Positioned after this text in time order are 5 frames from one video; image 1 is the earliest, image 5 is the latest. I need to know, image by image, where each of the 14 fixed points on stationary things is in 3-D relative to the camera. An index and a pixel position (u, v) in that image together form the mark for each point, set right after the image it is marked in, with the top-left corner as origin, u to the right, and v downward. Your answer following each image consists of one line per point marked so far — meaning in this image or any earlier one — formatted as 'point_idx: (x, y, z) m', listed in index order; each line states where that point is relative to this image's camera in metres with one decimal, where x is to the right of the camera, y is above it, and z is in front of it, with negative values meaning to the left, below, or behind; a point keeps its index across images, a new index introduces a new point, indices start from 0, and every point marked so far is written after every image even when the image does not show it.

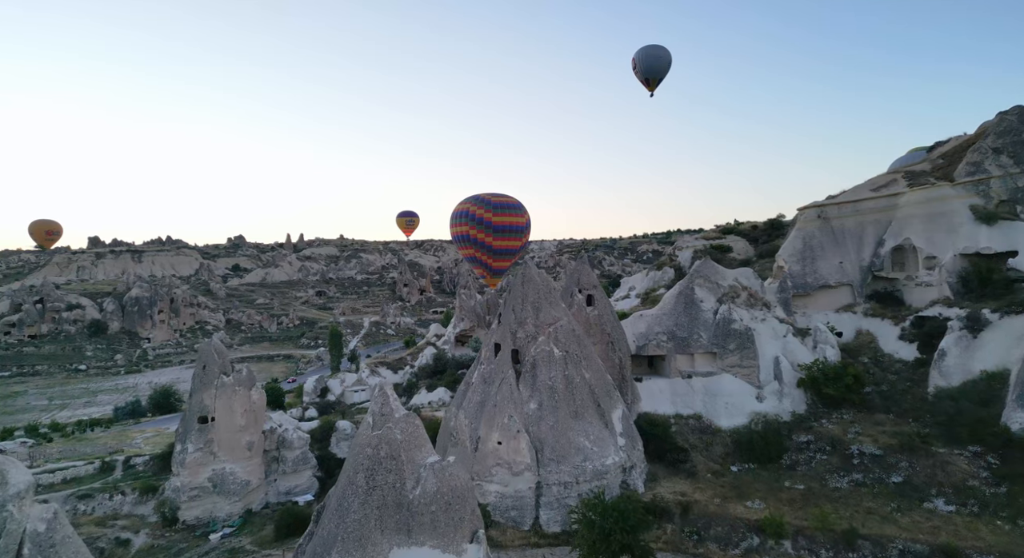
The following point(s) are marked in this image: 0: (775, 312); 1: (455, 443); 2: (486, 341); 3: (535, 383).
0: (+7.0, -0.9, +16.9) m
1: (-1.3, -3.7, +14.3) m
2: (-0.6, -1.5, +15.1) m
3: (+0.5, -2.3, +14.0) m
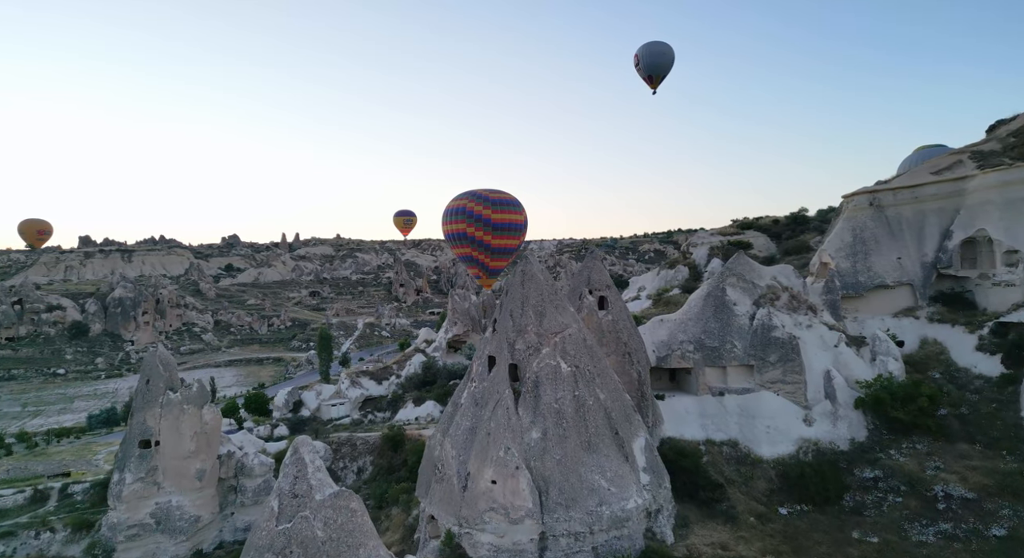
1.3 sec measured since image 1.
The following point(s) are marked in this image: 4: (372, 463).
0: (+6.9, -0.8, +14.2) m
1: (-1.3, -3.7, +11.6) m
2: (-0.7, -1.5, +12.4) m
3: (+0.5, -2.2, +11.3) m
4: (-3.9, -5.1, +17.7) m
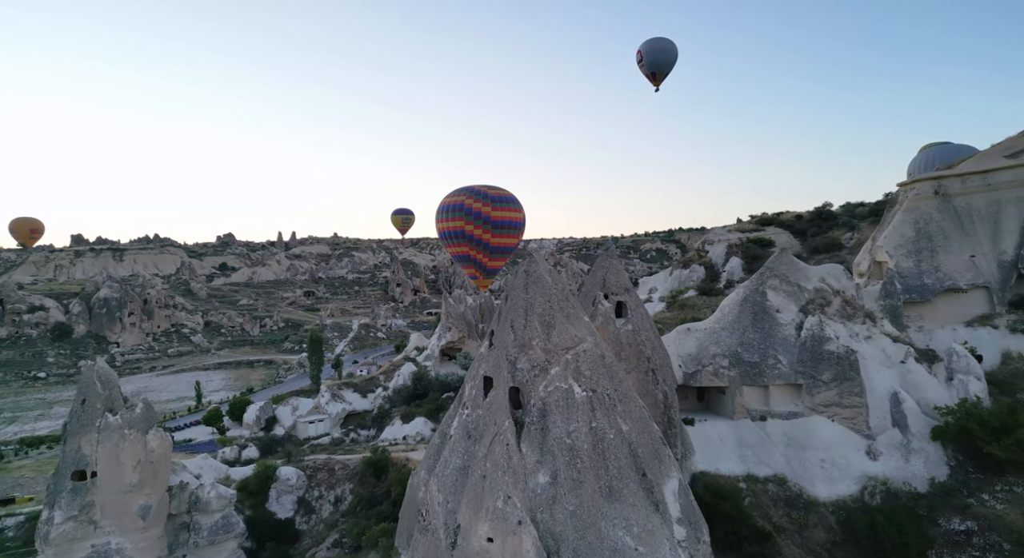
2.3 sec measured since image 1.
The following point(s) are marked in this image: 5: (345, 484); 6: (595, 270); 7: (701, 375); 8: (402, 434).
0: (+6.9, -0.9, +12.0) m
1: (-1.3, -3.7, +9.3) m
2: (-0.7, -1.5, +10.1) m
3: (+0.5, -2.3, +9.0) m
4: (-3.9, -5.1, +15.4) m
5: (-4.1, -5.0, +15.6) m
6: (+1.6, +0.2, +12.6) m
7: (+3.6, -1.8, +12.2) m
8: (-3.0, -4.3, +17.7) m
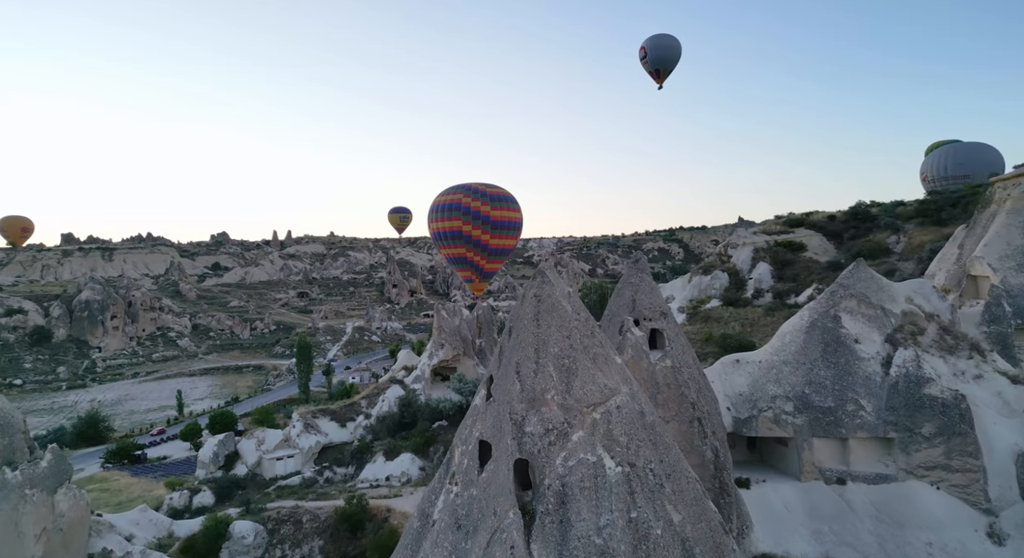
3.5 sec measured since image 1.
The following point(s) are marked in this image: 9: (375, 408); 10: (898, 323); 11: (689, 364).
0: (+7.0, -1.2, +9.3) m
1: (-1.2, -4.0, +6.7) m
2: (-0.6, -1.8, +7.4) m
3: (+0.5, -2.6, +6.3) m
4: (-3.8, -5.4, +12.8) m
5: (-4.0, -5.3, +13.0) m
6: (+1.7, -0.1, +9.9) m
7: (+3.7, -2.1, +9.5) m
8: (-3.0, -4.6, +15.0) m
9: (-3.7, -3.5, +17.5) m
10: (+5.7, -0.6, +9.4) m
11: (+2.5, -1.2, +9.2) m
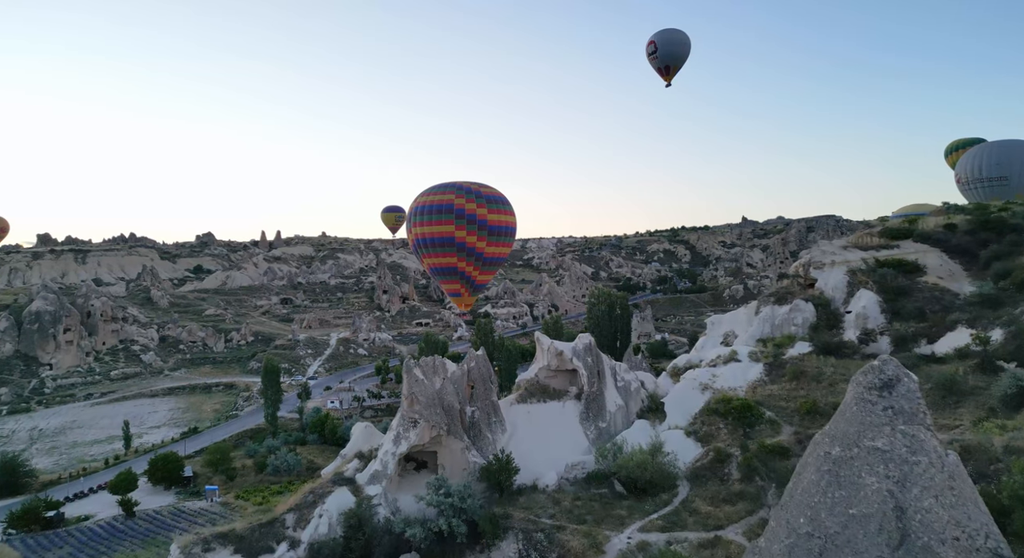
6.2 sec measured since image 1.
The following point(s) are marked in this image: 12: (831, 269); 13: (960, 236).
0: (+7.2, -2.1, +3.1) m
1: (-1.1, -4.9, +0.4) m
2: (-0.4, -2.7, +1.2) m
3: (+0.7, -3.5, +0.1) m
4: (-3.7, -6.3, +6.5) m
5: (-3.9, -6.1, +6.7) m
6: (+1.9, -1.0, +3.7) m
7: (+3.9, -3.0, +3.3) m
8: (-2.8, -5.4, +8.7) m
9: (-3.6, -4.4, +11.2) m
10: (+5.9, -1.5, +3.2) m
11: (+2.7, -2.1, +2.9) m
12: (+8.5, +0.3, +17.2) m
13: (+12.0, +1.2, +17.1) m
